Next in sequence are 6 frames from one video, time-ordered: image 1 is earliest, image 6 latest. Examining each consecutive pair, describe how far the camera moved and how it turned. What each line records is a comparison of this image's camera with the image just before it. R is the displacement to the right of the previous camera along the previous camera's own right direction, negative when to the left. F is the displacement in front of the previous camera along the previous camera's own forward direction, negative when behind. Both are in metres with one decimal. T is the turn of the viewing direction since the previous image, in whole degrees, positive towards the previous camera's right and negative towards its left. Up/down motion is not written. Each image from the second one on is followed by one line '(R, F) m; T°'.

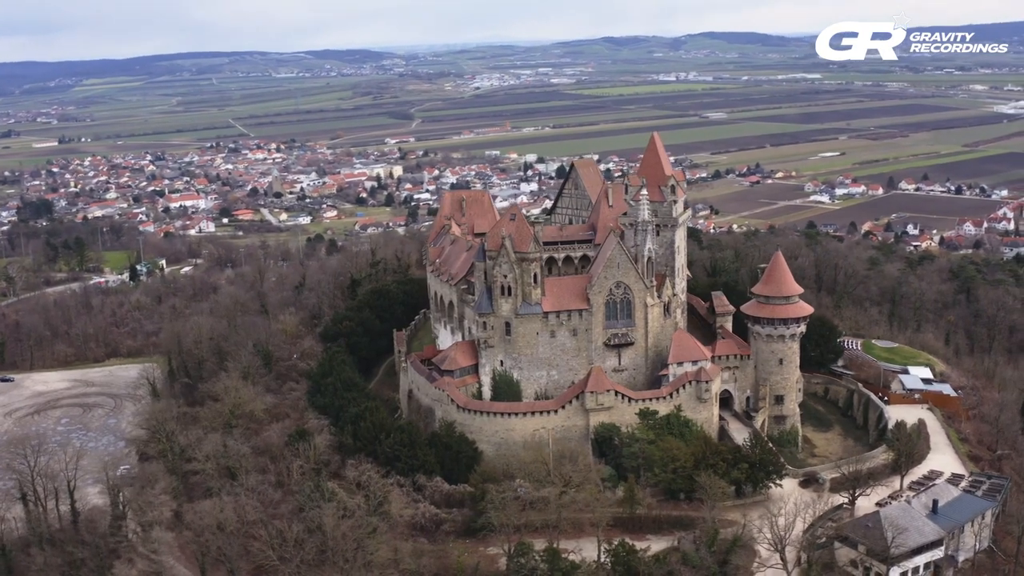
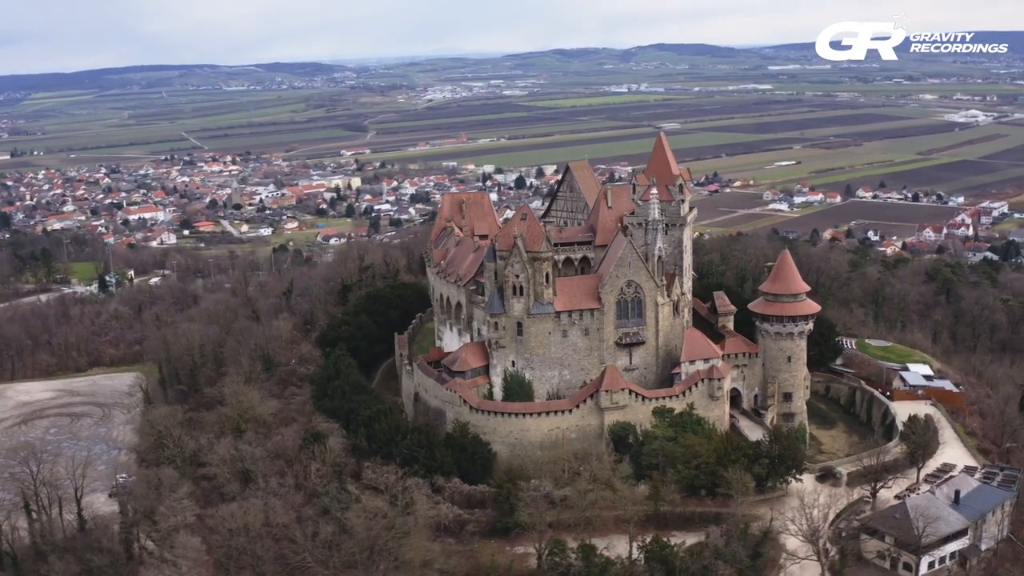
(-2.4, +0.3) m; +2°
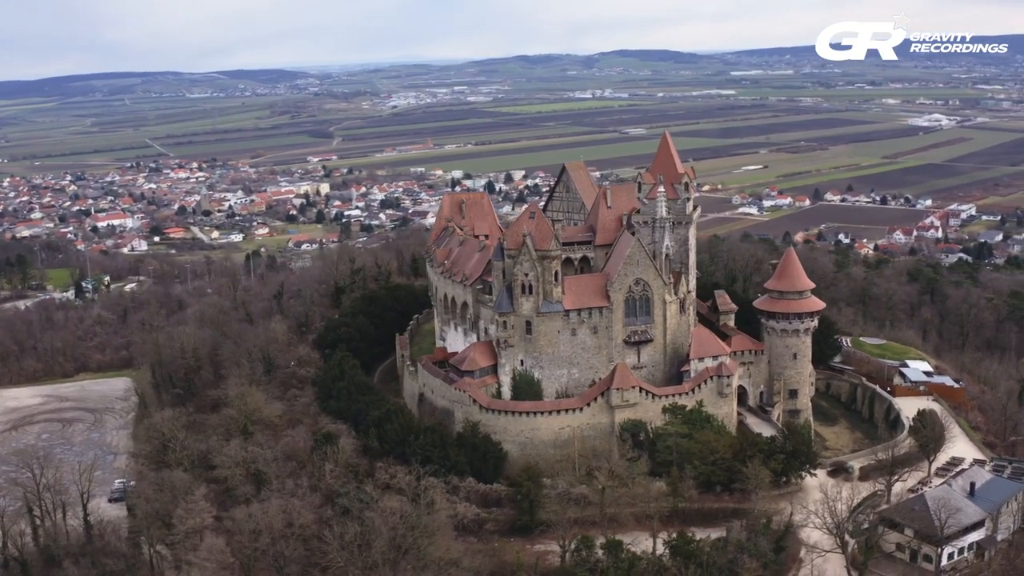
(-1.8, +0.2) m; +2°
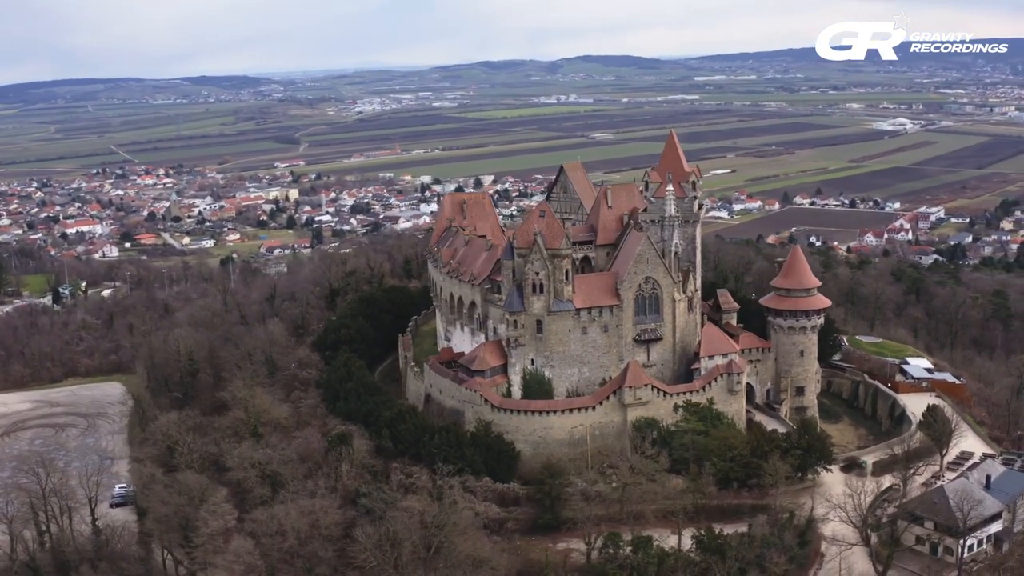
(-1.8, +0.1) m; +2°
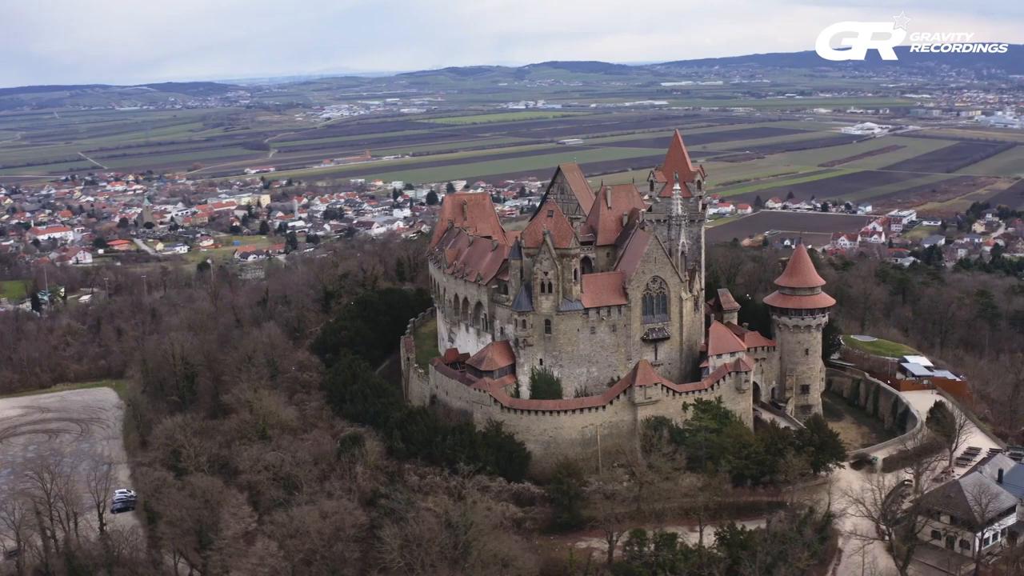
(-1.6, +0.1) m; +1°
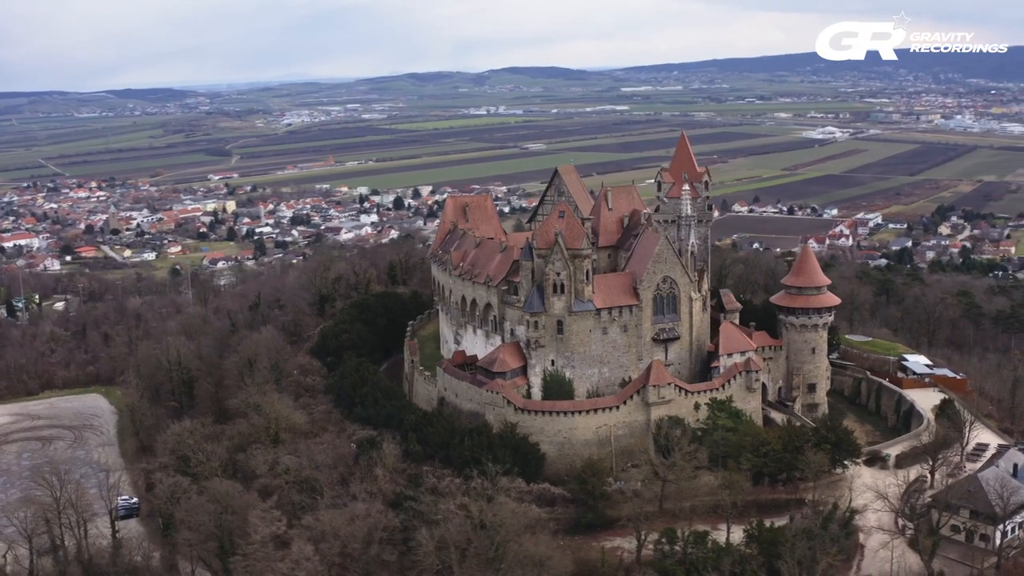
(-2.1, +0.1) m; +2°
